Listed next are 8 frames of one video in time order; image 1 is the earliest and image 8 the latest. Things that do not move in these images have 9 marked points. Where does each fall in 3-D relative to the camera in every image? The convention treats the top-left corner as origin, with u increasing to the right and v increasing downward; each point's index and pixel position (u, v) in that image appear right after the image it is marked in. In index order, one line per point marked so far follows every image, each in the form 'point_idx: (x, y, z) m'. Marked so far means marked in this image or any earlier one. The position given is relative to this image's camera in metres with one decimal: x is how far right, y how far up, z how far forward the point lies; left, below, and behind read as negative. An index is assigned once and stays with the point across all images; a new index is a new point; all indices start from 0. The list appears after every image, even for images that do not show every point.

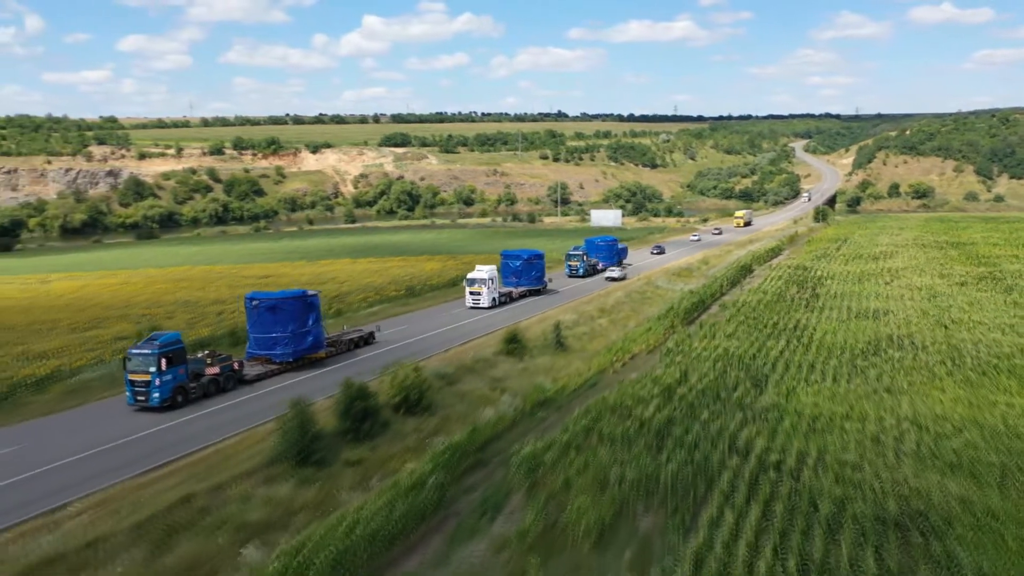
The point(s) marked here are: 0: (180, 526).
0: (-5.3, -3.8, +13.1) m
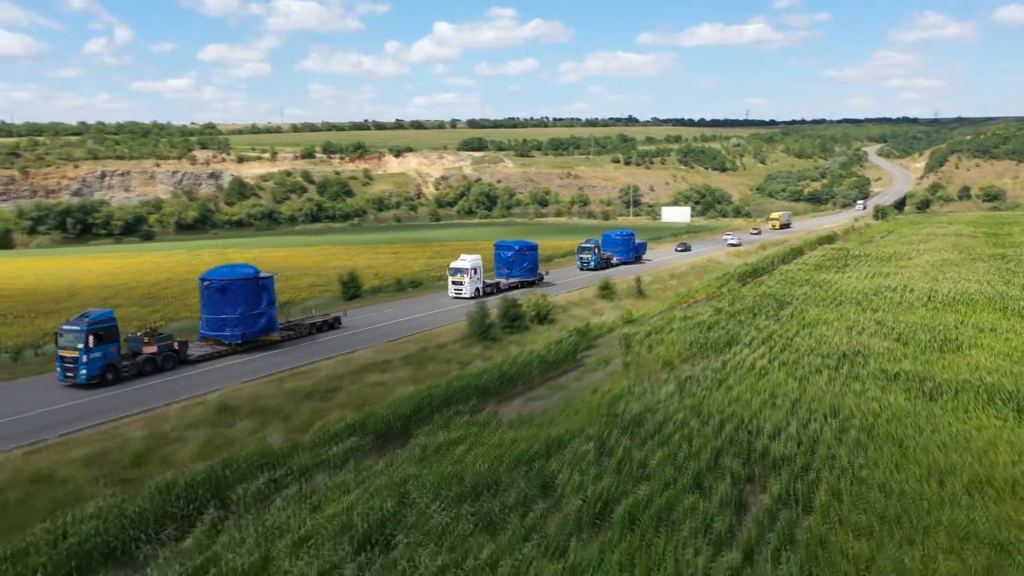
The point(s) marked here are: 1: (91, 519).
0: (-2.4, -1.9, +22.8) m
1: (-5.6, -3.1, +11.4) m
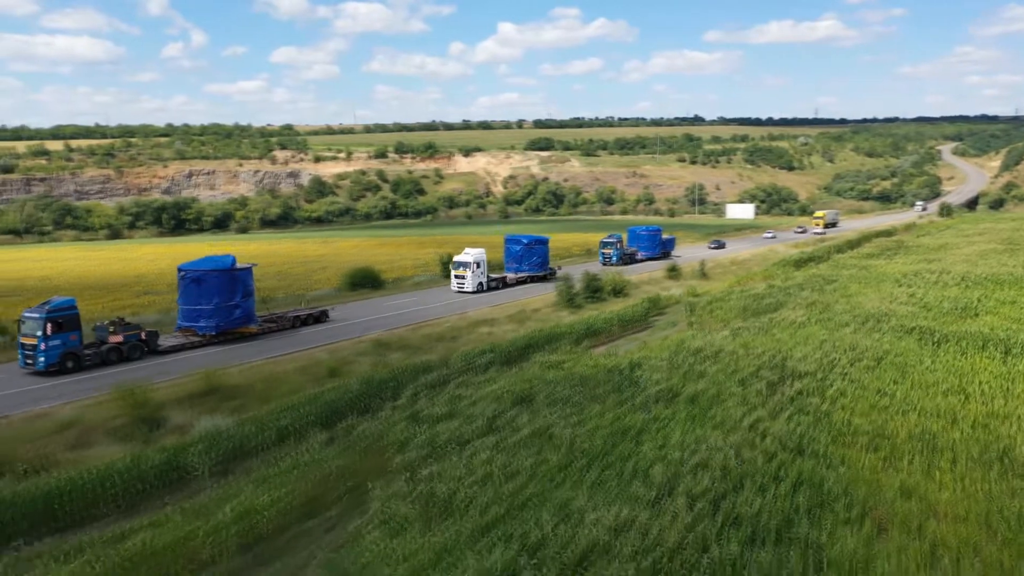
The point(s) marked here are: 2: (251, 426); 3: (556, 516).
0: (+0.4, -1.0, +28.1) m
1: (-3.6, -2.1, +16.9) m
2: (-4.6, -2.5, +15.0) m
3: (+0.6, -2.7, +10.1) m
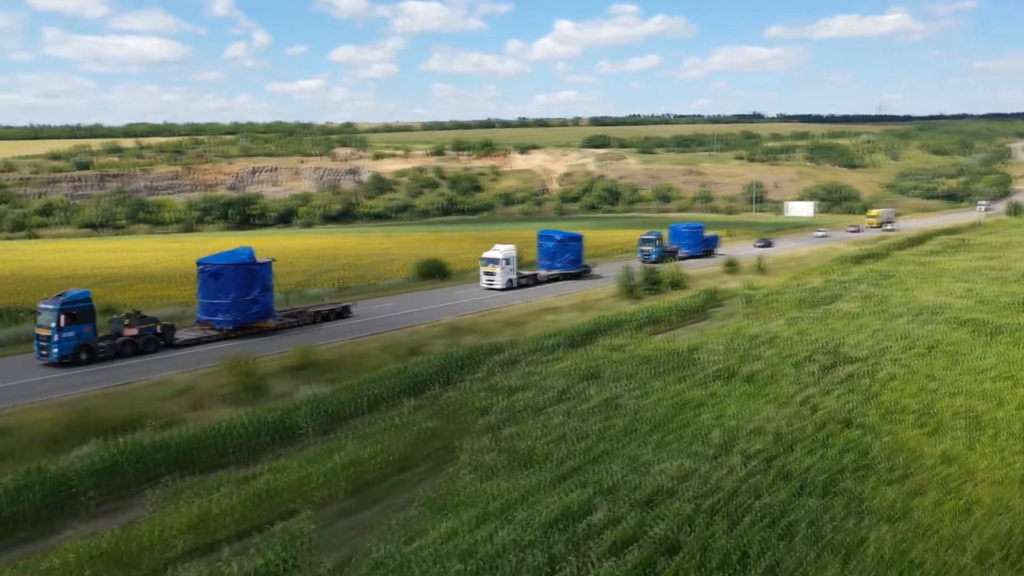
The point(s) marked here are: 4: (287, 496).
0: (+2.6, -0.7, +29.4) m
1: (-2.2, -1.8, +18.5) m
2: (-3.2, -2.1, +16.7) m
3: (+1.6, -2.5, +11.4) m
4: (-3.1, -2.9, +11.7) m
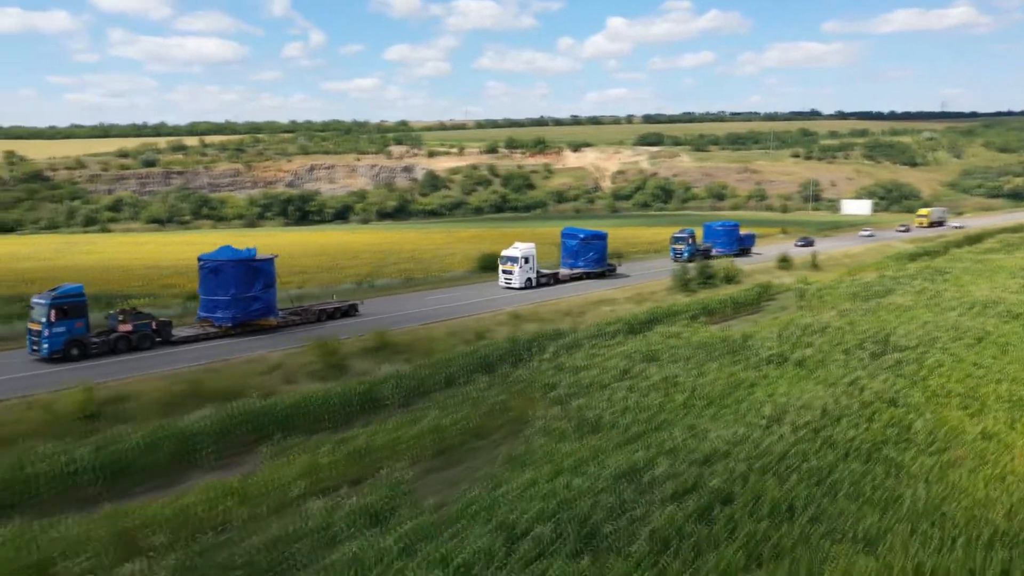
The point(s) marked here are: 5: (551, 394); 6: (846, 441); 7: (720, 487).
0: (+4.8, -0.4, +30.5) m
1: (-0.6, -1.5, +20.0) m
2: (-1.9, -1.8, +18.3) m
3: (+2.7, -2.2, +12.7) m
4: (-2.0, -2.6, +13.2) m
5: (+0.7, -2.0, +16.0) m
6: (+5.0, -2.3, +12.4) m
7: (+2.7, -2.5, +10.6) m
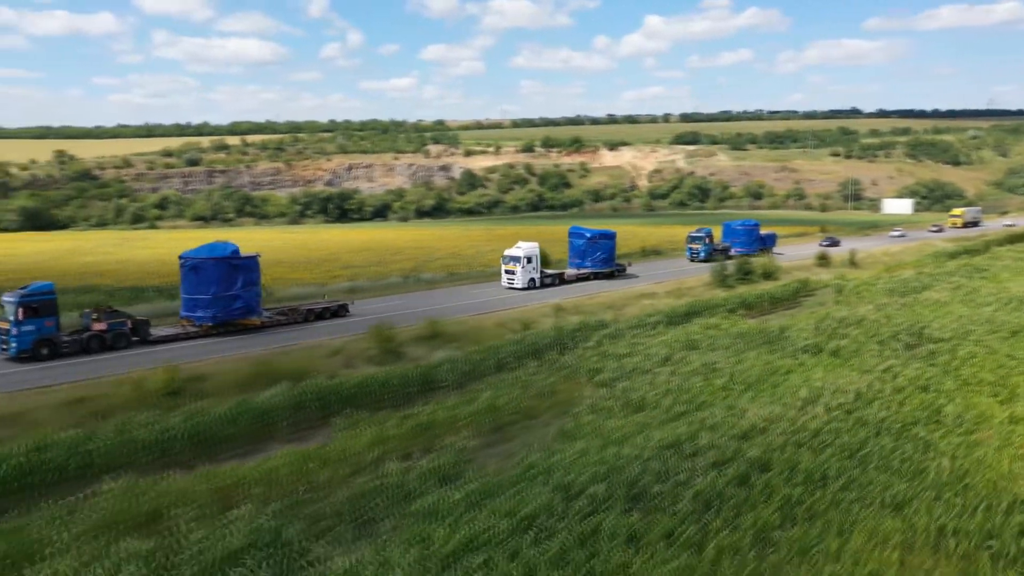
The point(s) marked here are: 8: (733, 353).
0: (+6.4, -0.2, +31.3) m
1: (+0.5, -1.3, +21.0) m
2: (-0.8, -1.6, +19.3) m
3: (+3.5, -2.0, +13.6) m
4: (-1.2, -2.4, +14.3) m
5: (+1.7, -1.8, +16.9) m
6: (+5.8, -2.1, +13.2) m
7: (+3.4, -2.3, +11.5) m
8: (+4.9, -1.4, +18.2) m
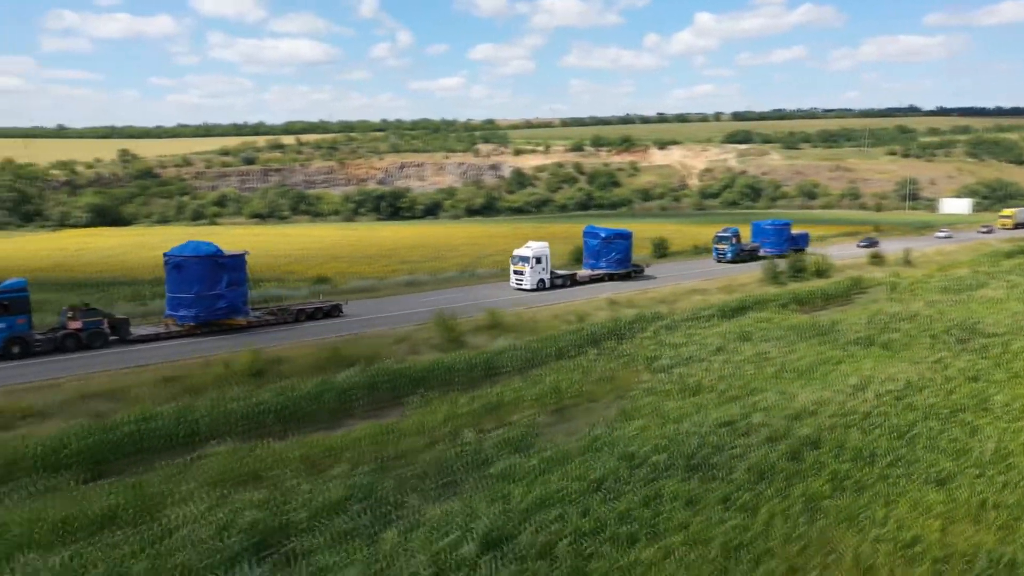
0: (+8.5, -0.1, +31.9) m
1: (+2.0, -1.1, +21.9) m
2: (+0.7, -1.4, +20.3) m
3: (+4.6, -1.9, +14.3) m
4: (0.0, -2.2, +15.3) m
5: (+3.0, -1.6, +17.8) m
6: (+6.9, -2.0, +13.9) m
7: (+4.4, -2.2, +12.3) m
8: (+6.3, -1.3, +18.9) m
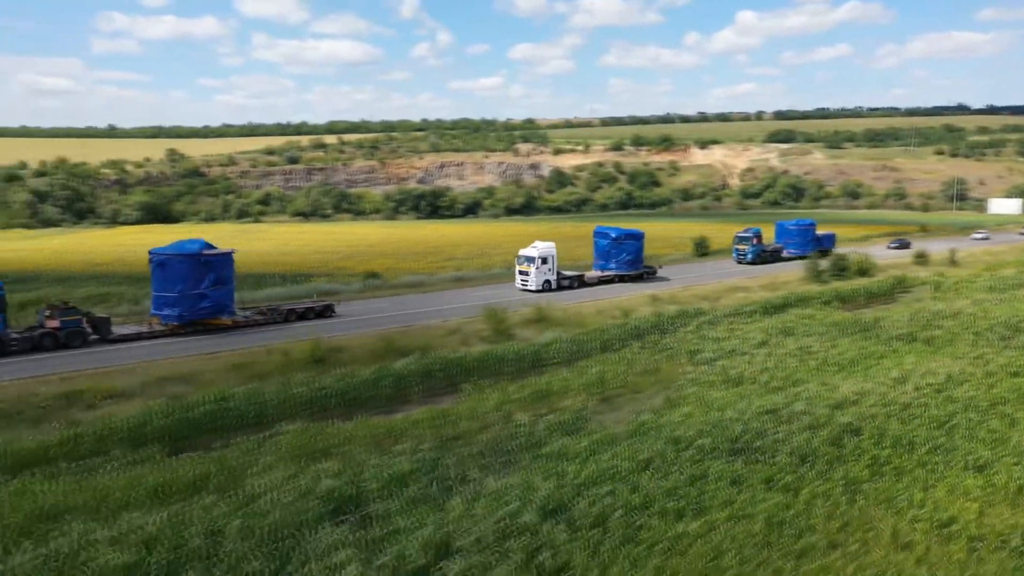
0: (+10.2, 0.0, +32.1) m
1: (+3.3, -0.9, +22.5) m
2: (+1.8, -1.2, +20.9) m
3: (+5.5, -1.8, +14.8) m
4: (+0.9, -2.0, +16.0) m
5: (+4.1, -1.5, +18.3) m
6: (+7.8, -1.9, +14.2) m
7: (+5.2, -2.1, +12.8) m
8: (+7.3, -1.2, +19.2) m
